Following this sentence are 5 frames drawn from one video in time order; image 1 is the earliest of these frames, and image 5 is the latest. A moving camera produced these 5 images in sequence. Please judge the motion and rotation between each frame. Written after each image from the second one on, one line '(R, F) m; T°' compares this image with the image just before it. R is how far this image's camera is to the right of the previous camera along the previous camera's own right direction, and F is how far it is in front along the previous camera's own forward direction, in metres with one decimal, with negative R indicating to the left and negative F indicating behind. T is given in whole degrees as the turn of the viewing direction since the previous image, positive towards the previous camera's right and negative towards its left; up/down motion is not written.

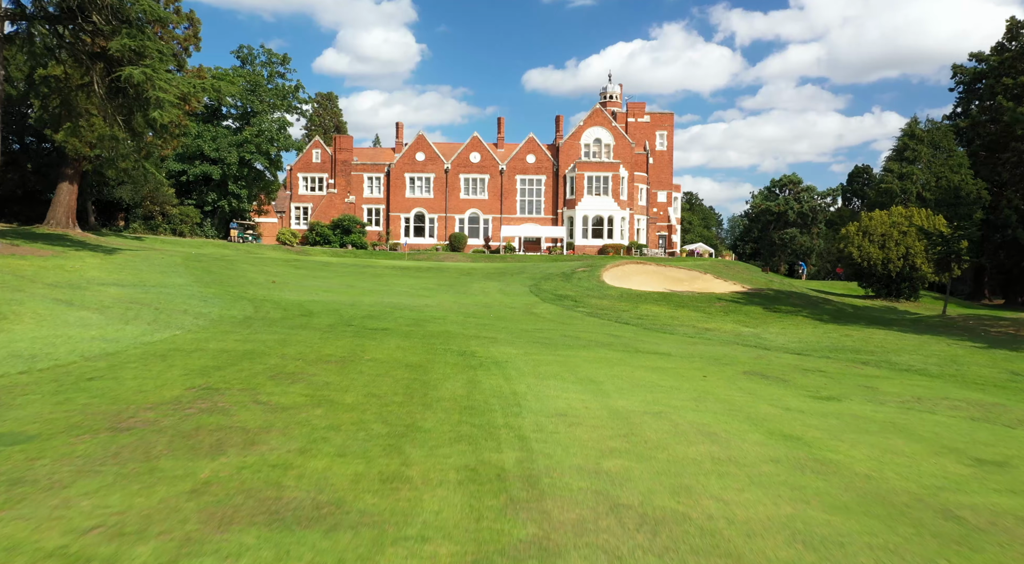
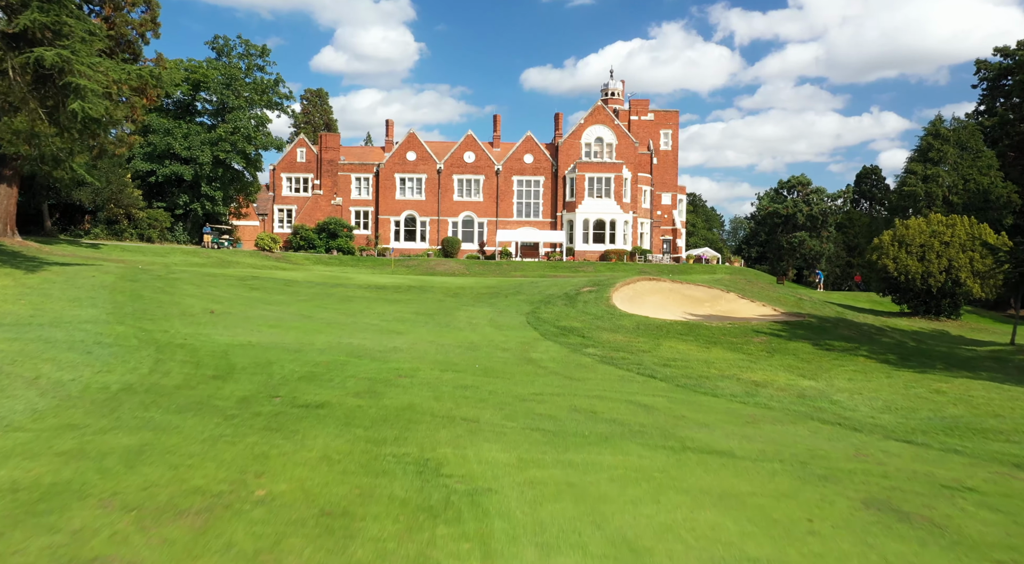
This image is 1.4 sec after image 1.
(+0.1, +3.3) m; 0°
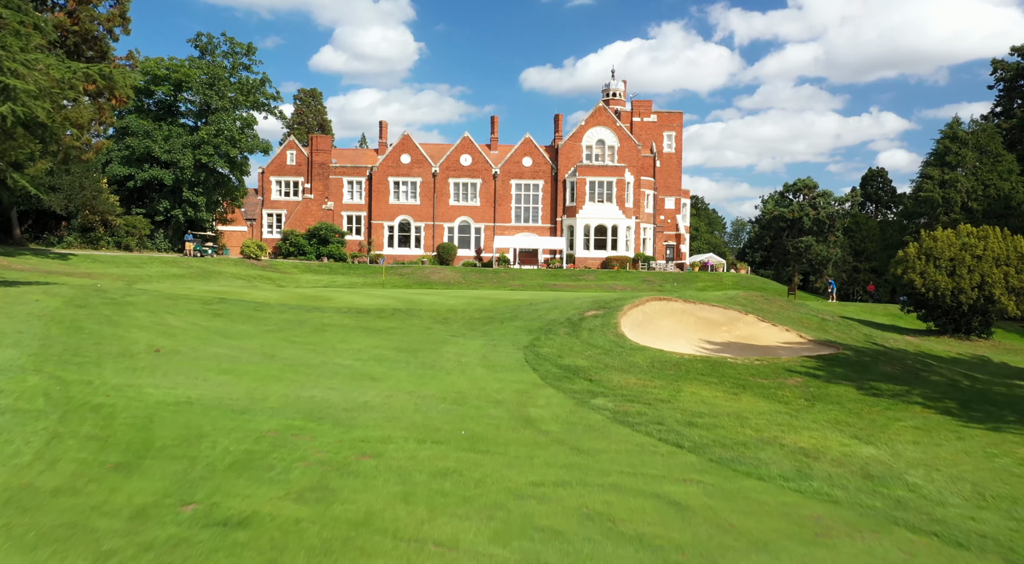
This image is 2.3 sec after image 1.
(+0.1, +2.1) m; 0°
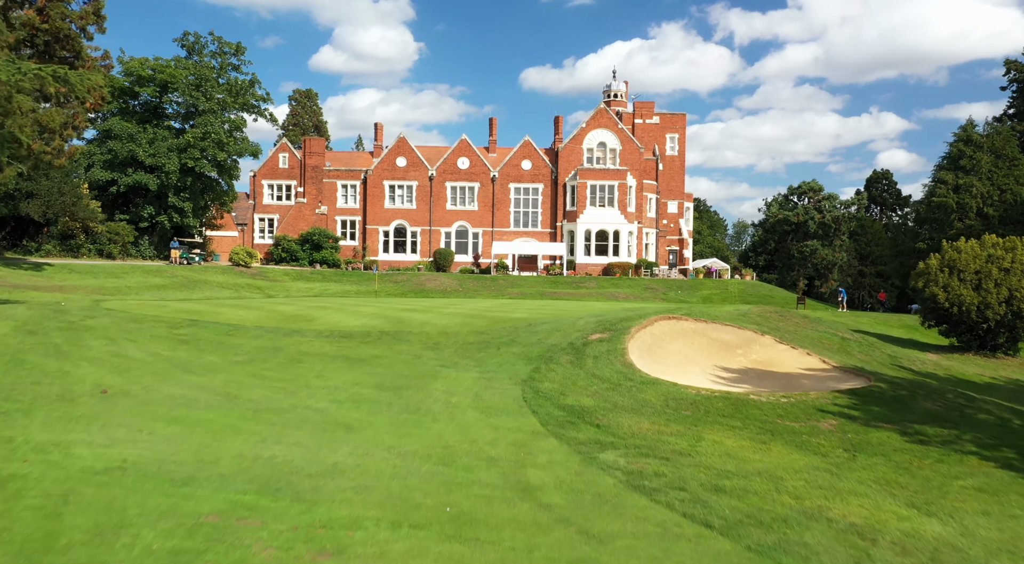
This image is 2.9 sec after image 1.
(+0.1, +1.5) m; 0°
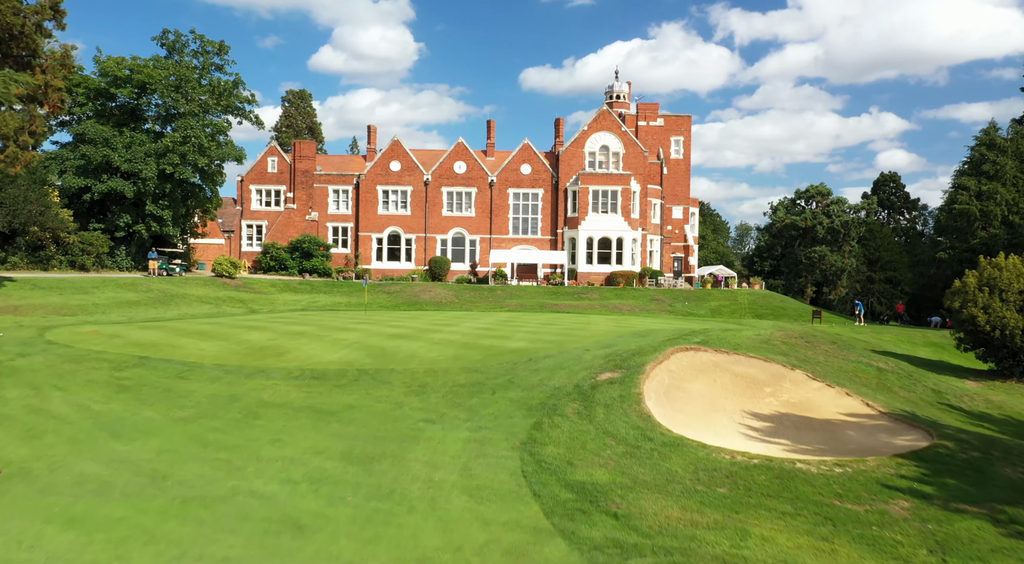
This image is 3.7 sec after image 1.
(0.0, +2.2) m; 0°
